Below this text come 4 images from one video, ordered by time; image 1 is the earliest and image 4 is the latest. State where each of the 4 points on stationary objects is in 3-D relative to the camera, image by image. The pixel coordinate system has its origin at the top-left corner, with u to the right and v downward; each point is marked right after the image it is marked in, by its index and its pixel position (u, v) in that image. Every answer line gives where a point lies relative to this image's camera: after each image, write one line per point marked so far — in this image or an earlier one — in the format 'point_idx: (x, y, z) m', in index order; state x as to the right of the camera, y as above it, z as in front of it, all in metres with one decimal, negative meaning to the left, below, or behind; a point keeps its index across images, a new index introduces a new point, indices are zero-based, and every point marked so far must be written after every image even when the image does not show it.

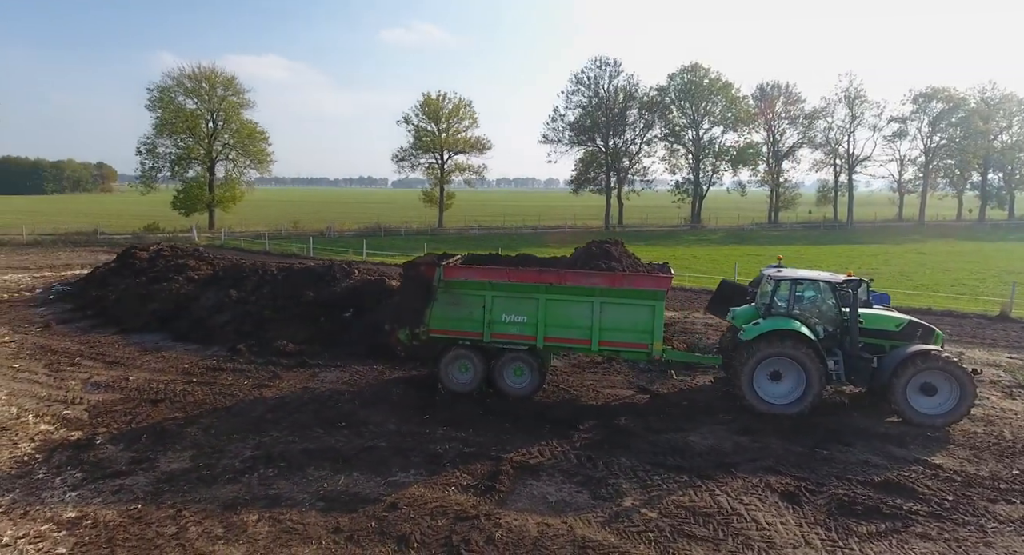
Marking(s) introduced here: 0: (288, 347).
0: (-4.4, -1.3, +12.2) m
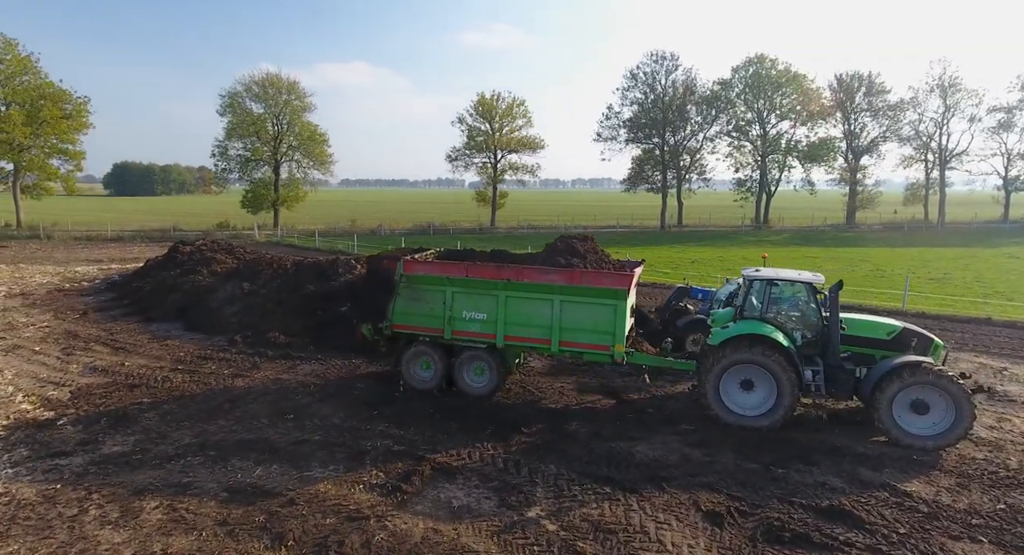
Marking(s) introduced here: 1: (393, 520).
0: (-4.7, -1.2, +12.5) m
1: (-1.2, -2.5, +6.4) m
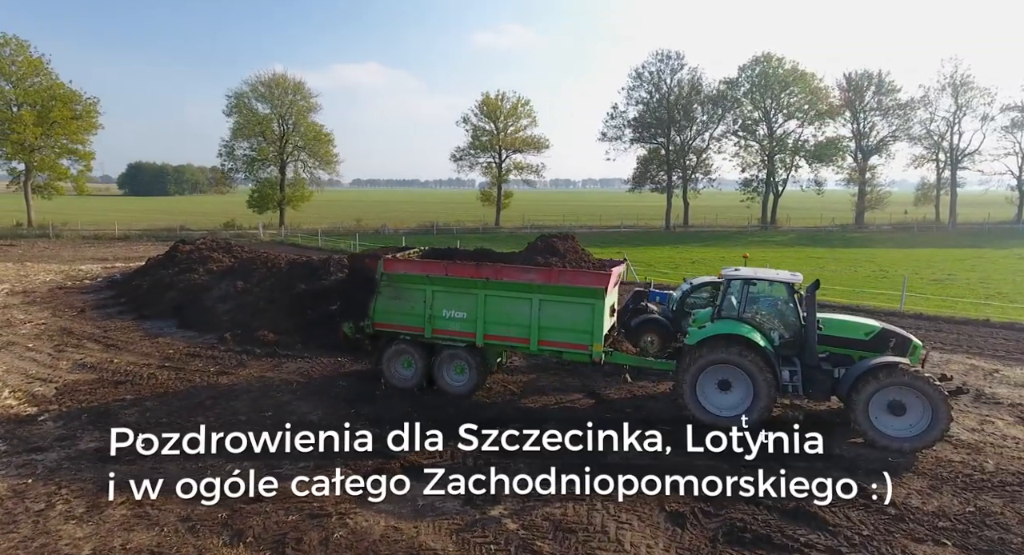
0: (-4.9, -1.2, +12.6) m
1: (-1.6, -2.5, +6.5) m
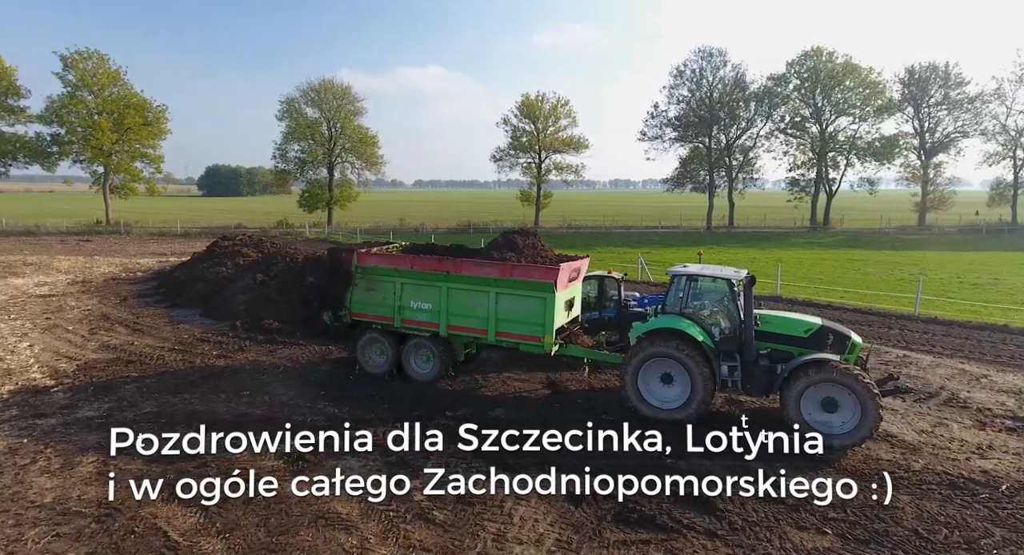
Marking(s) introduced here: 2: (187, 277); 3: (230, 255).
0: (-5.2, -1.0, +13.5) m
1: (-2.6, -2.3, +7.1) m
2: (-9.3, 0.0, +18.1) m
3: (-8.5, +0.7, +19.0) m
